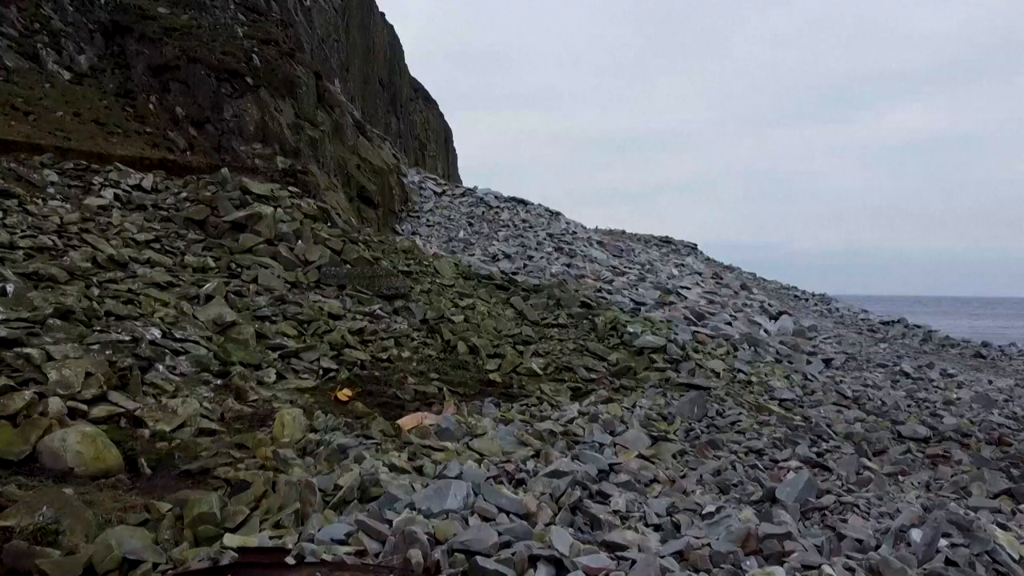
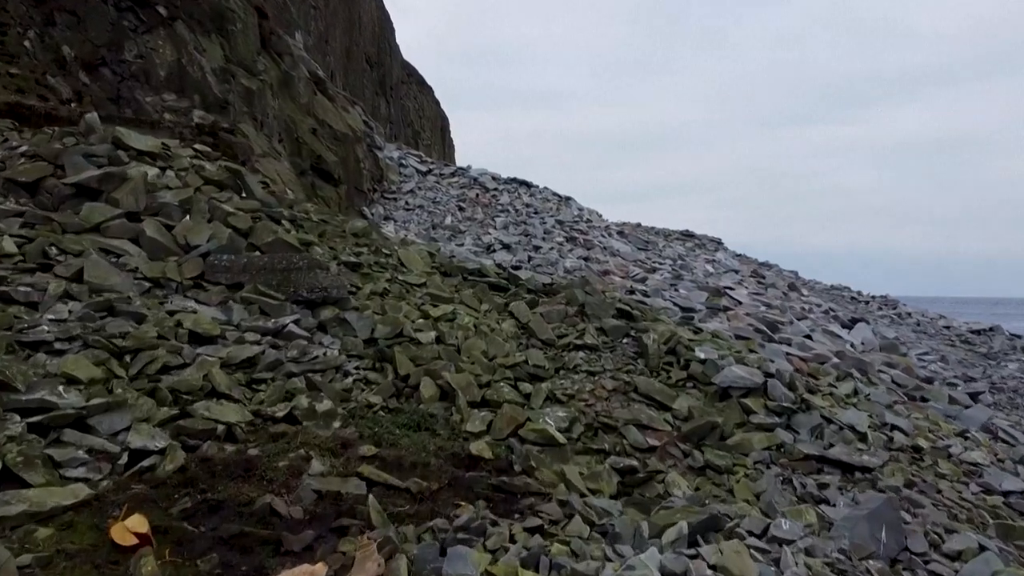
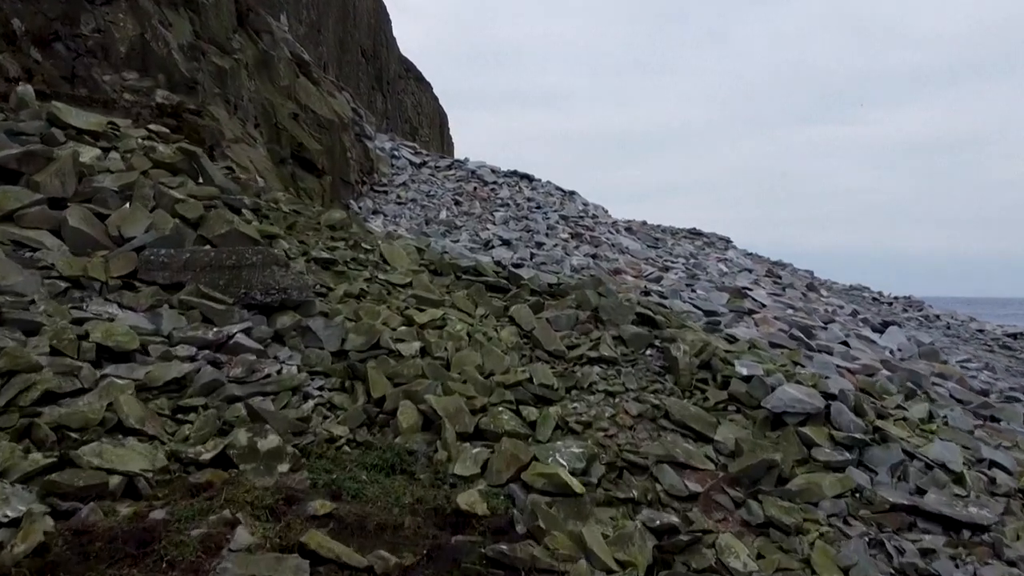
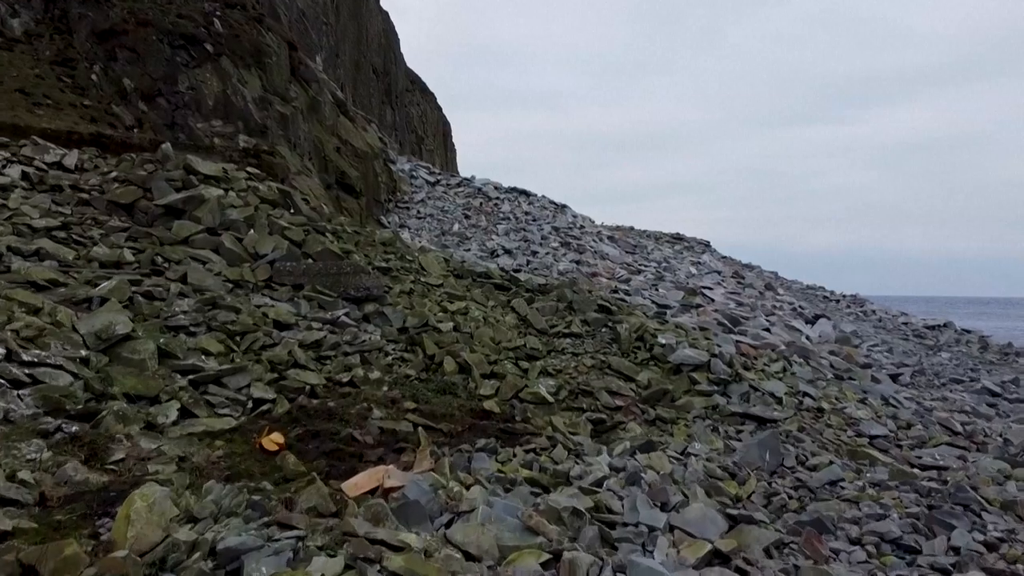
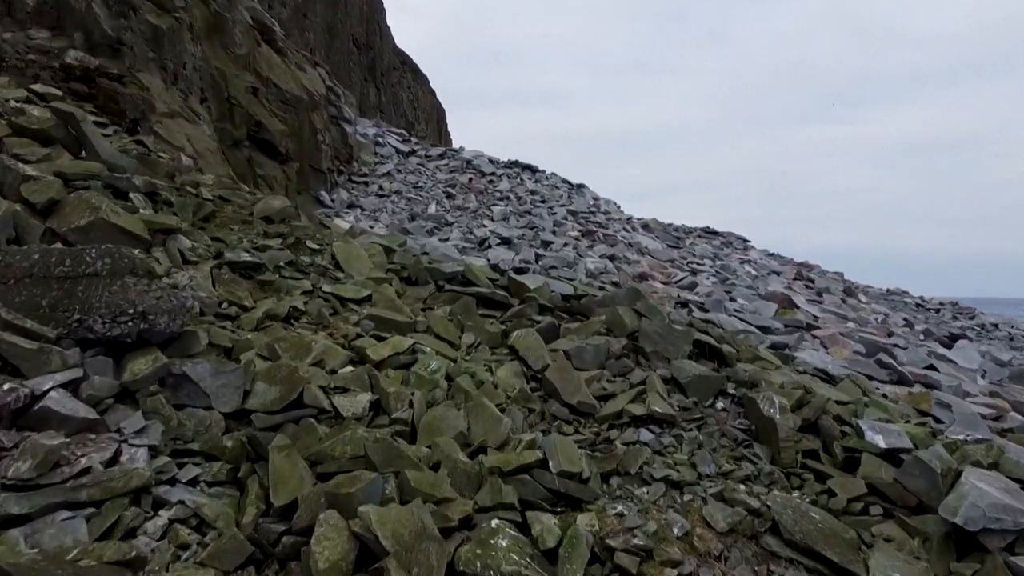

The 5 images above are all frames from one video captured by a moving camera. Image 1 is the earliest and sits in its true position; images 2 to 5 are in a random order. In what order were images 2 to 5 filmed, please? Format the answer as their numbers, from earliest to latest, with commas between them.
4, 2, 3, 5
